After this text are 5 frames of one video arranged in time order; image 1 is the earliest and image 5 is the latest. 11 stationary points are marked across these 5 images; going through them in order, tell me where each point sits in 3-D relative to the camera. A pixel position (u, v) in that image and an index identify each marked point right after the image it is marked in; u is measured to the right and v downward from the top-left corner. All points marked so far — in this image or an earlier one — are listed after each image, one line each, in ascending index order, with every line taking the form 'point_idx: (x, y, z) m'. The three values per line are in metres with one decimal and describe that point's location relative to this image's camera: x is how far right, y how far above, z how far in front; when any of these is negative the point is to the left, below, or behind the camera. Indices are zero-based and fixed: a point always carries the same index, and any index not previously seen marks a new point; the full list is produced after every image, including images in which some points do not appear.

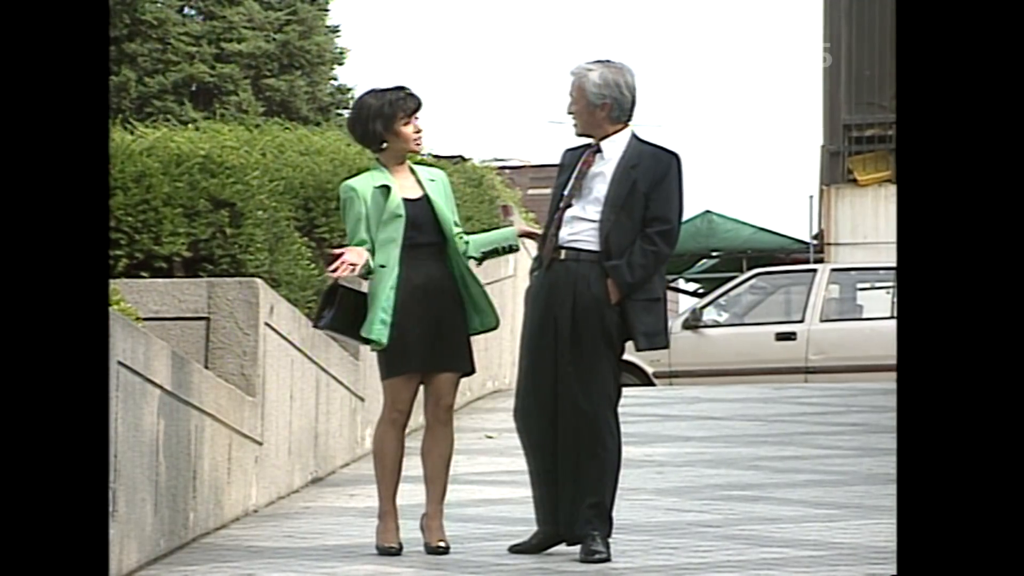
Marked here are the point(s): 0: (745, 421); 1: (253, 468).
0: (+1.1, -0.7, +9.3) m
1: (-1.1, -0.8, +8.0) m
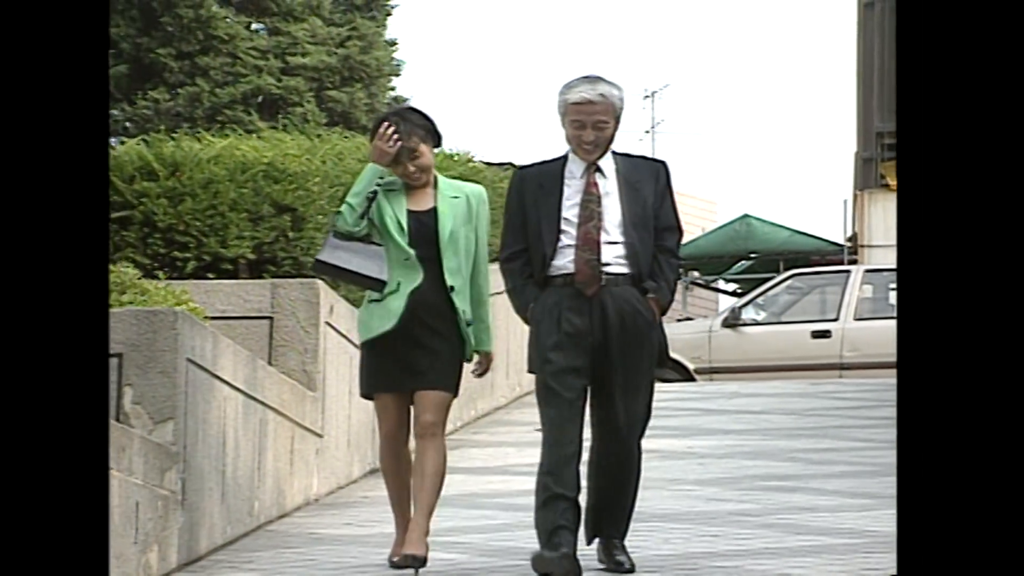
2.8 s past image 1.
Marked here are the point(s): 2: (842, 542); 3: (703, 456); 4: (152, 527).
0: (+1.3, -0.6, +9.7) m
1: (-0.9, -0.8, +8.4) m
2: (+1.3, -1.0, +7.4) m
3: (+0.9, -0.8, +8.7) m
4: (-1.3, -0.8, +6.7) m
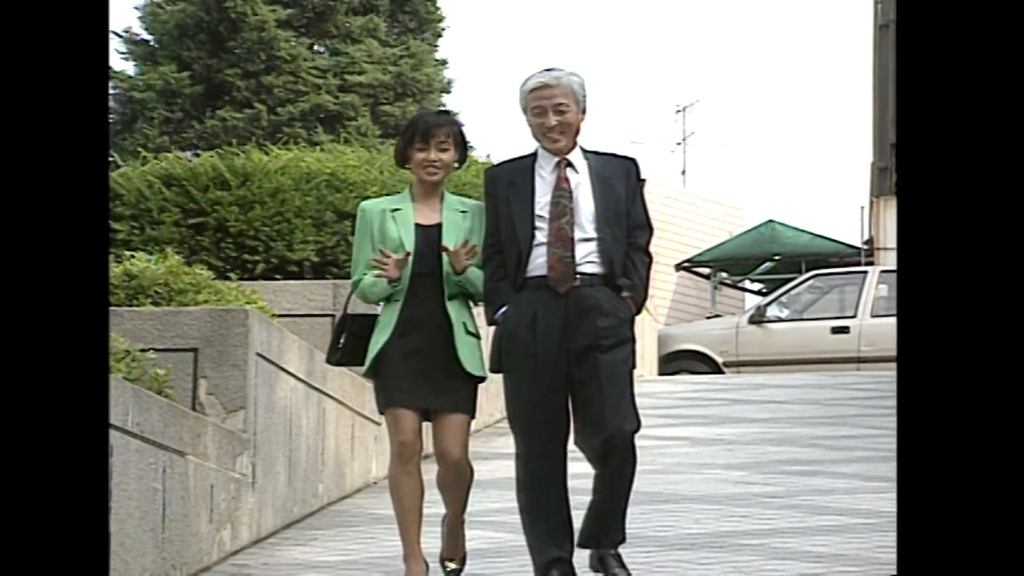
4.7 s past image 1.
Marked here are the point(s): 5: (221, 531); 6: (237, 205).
0: (+1.6, -0.6, +10.3) m
1: (-0.7, -0.8, +9.1) m
2: (+1.5, -1.0, +8.1) m
3: (+1.1, -0.8, +9.4) m
4: (-1.1, -0.8, +7.4) m
5: (-1.1, -0.9, +7.4) m
6: (-1.3, +0.4, +9.2) m
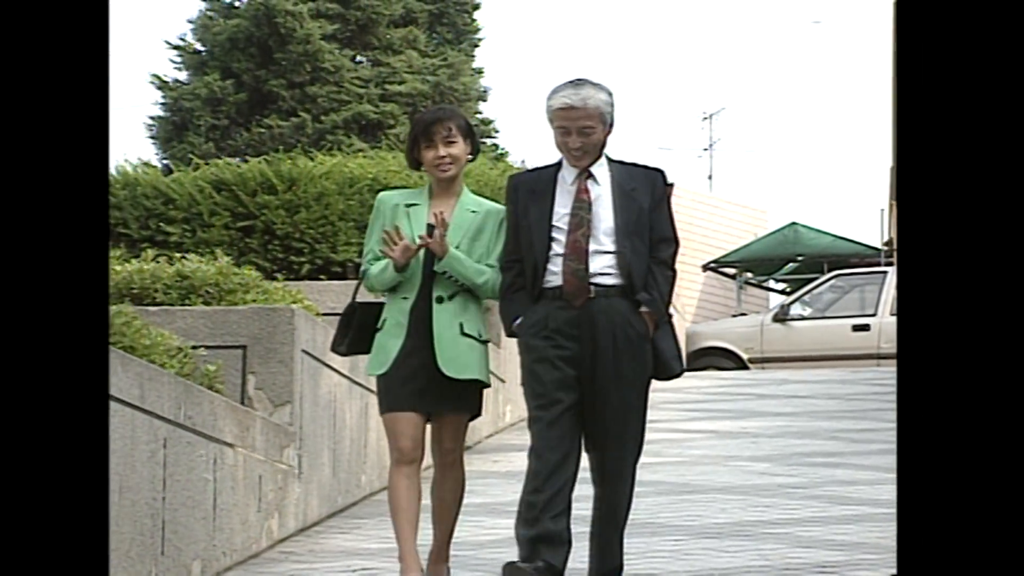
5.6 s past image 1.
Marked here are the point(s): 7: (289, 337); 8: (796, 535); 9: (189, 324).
0: (+1.8, -0.6, +10.7) m
1: (-0.5, -0.7, +9.5) m
2: (+1.6, -1.0, +8.4) m
3: (+1.3, -0.8, +9.7) m
4: (-1.0, -0.9, +7.8) m
5: (-1.0, -1.0, +7.8) m
6: (-1.1, +0.4, +9.6) m
7: (-0.9, -0.2, +8.0) m
8: (+1.2, -1.0, +8.0) m
9: (-1.4, -0.2, +8.1) m
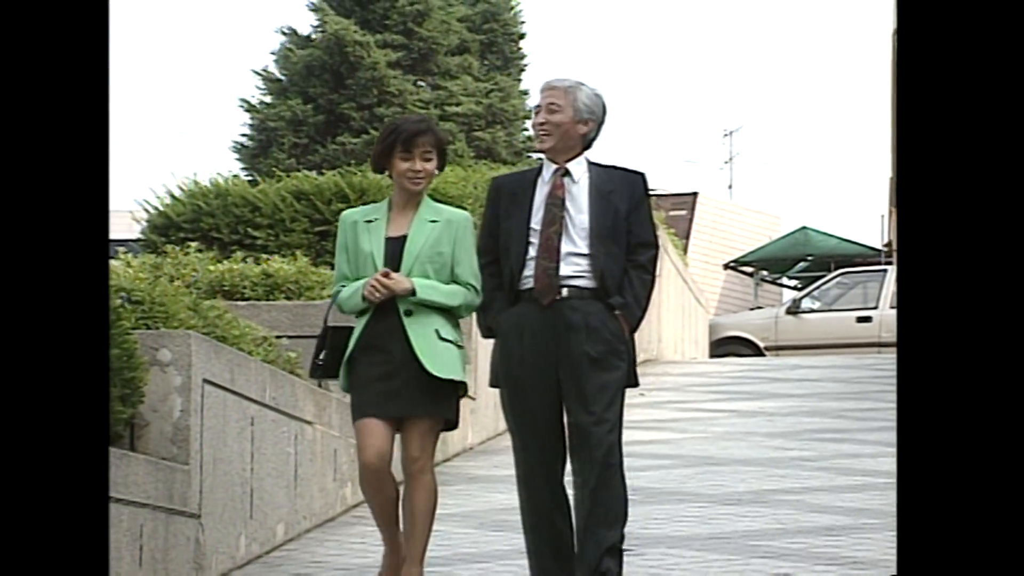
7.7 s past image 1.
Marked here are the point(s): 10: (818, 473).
0: (+2.1, -0.6, +11.8) m
1: (-0.2, -0.7, +10.8) m
2: (+1.8, -1.0, +9.6) m
3: (+1.5, -0.7, +10.9) m
4: (-0.8, -0.9, +9.1) m
5: (-0.8, -1.0, +9.1) m
6: (-0.9, +0.4, +10.8) m
7: (-0.7, -0.2, +9.3) m
8: (+1.4, -1.0, +9.2) m
9: (-1.2, -0.2, +9.4) m
10: (+1.6, -0.9, +9.8) m
